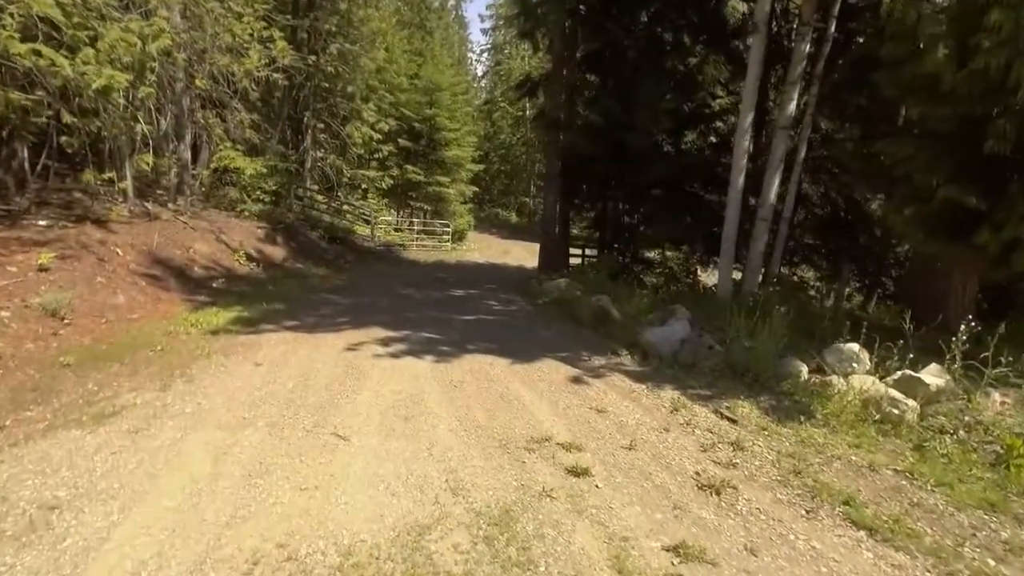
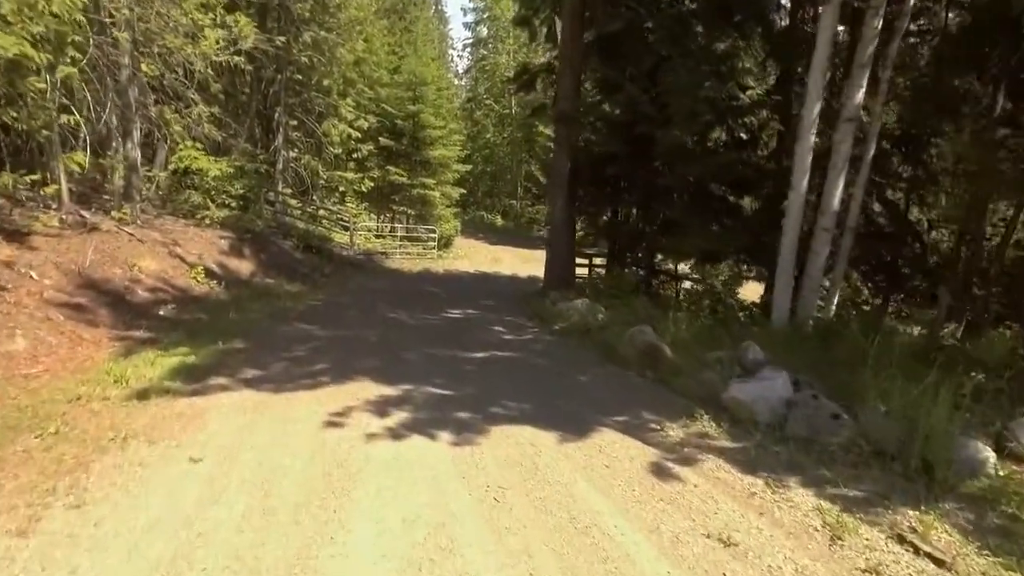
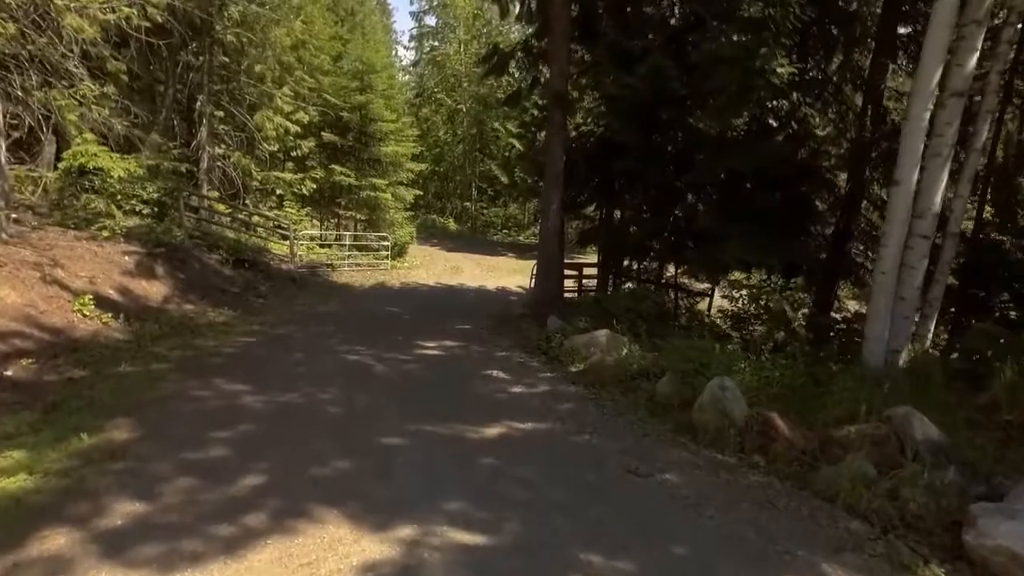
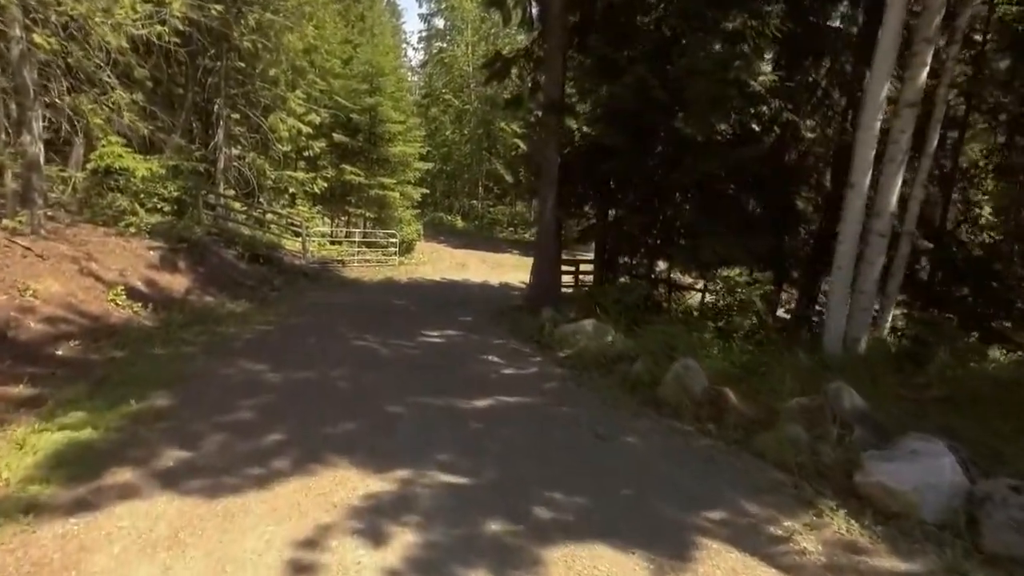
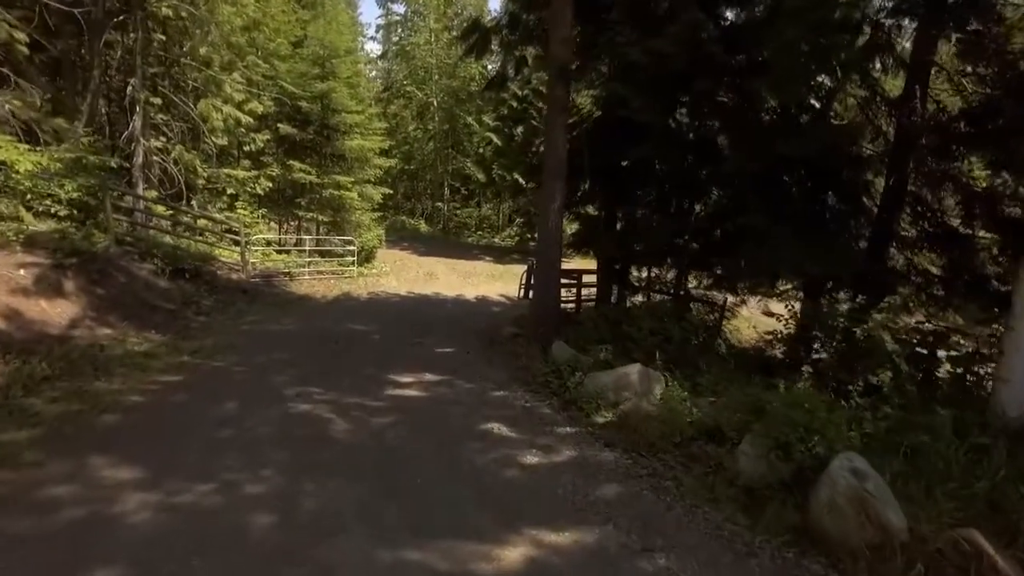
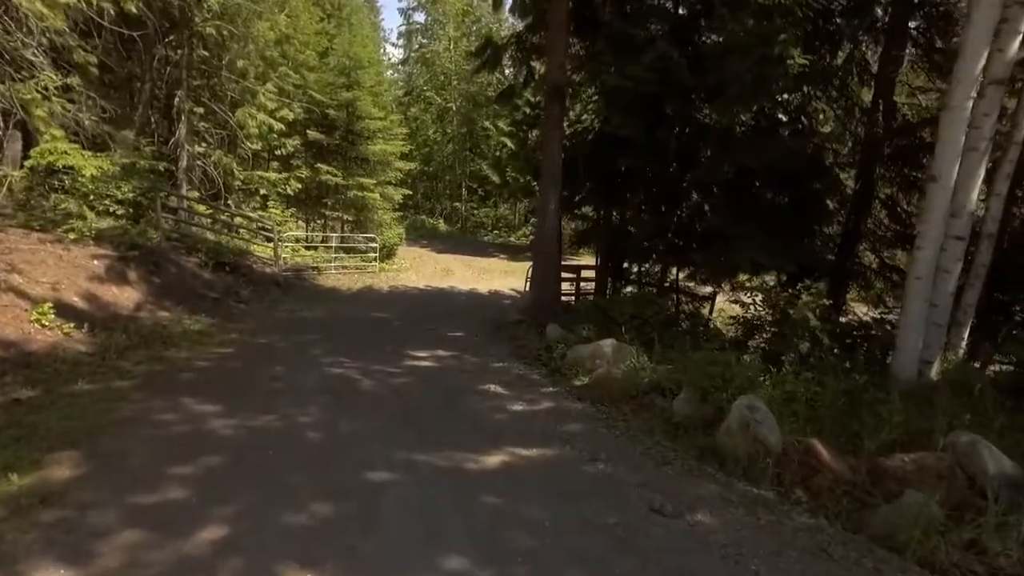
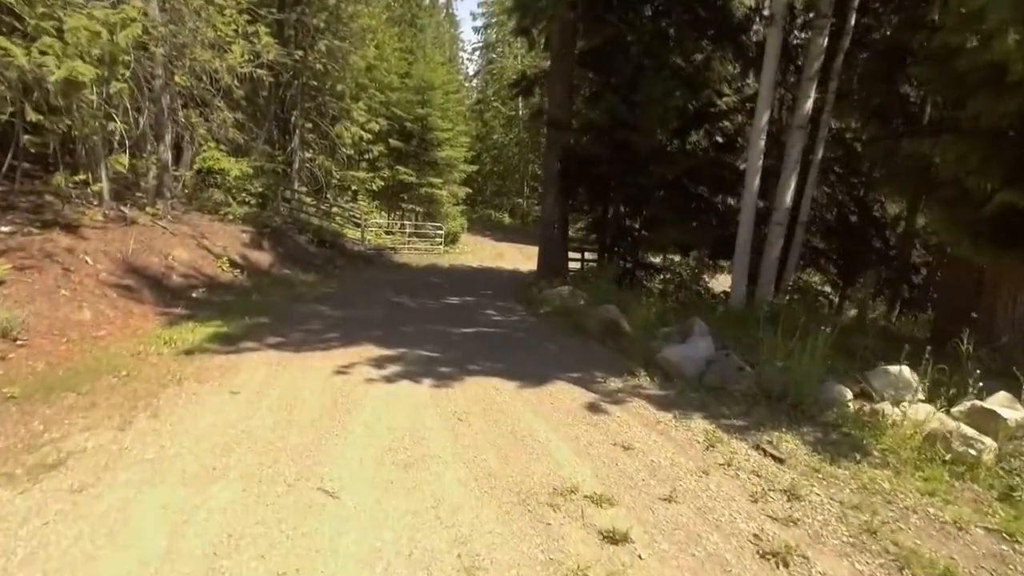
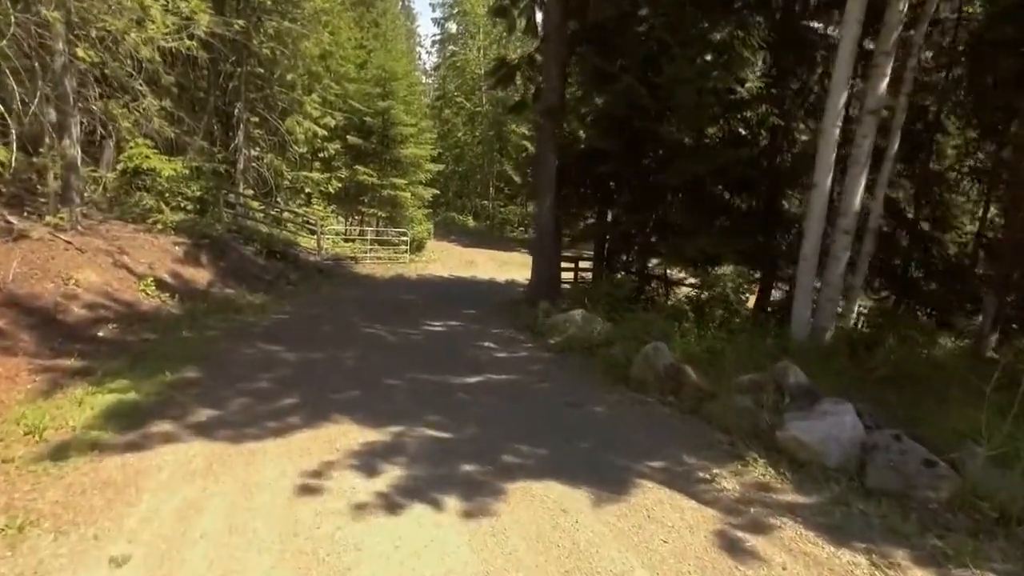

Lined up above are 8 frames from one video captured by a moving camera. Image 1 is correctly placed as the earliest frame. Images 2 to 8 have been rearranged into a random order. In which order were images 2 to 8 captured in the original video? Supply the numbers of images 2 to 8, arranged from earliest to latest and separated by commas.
7, 2, 8, 4, 3, 6, 5
